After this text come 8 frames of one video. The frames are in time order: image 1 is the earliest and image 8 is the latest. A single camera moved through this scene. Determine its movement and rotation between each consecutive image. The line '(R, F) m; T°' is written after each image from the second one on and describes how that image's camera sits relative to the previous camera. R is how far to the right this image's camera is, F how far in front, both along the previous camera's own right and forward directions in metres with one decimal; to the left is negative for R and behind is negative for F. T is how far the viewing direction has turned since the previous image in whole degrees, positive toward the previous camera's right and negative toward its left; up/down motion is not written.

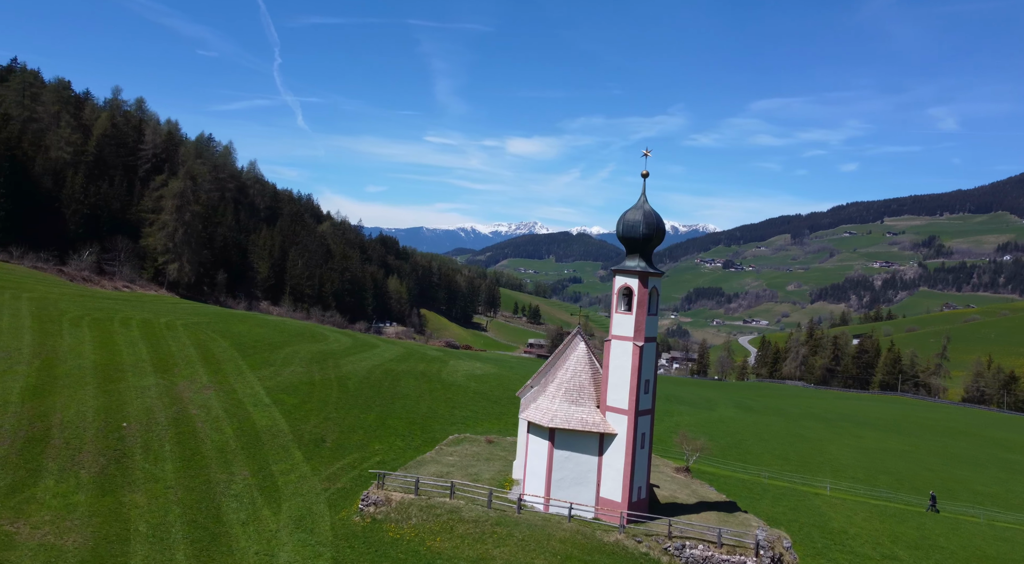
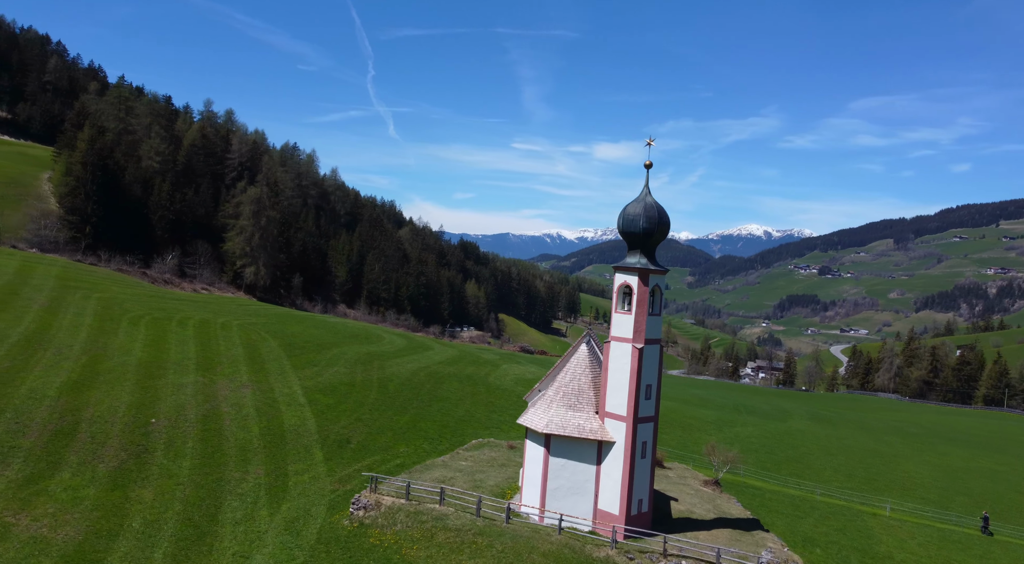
(+3.5, +1.5) m; -7°
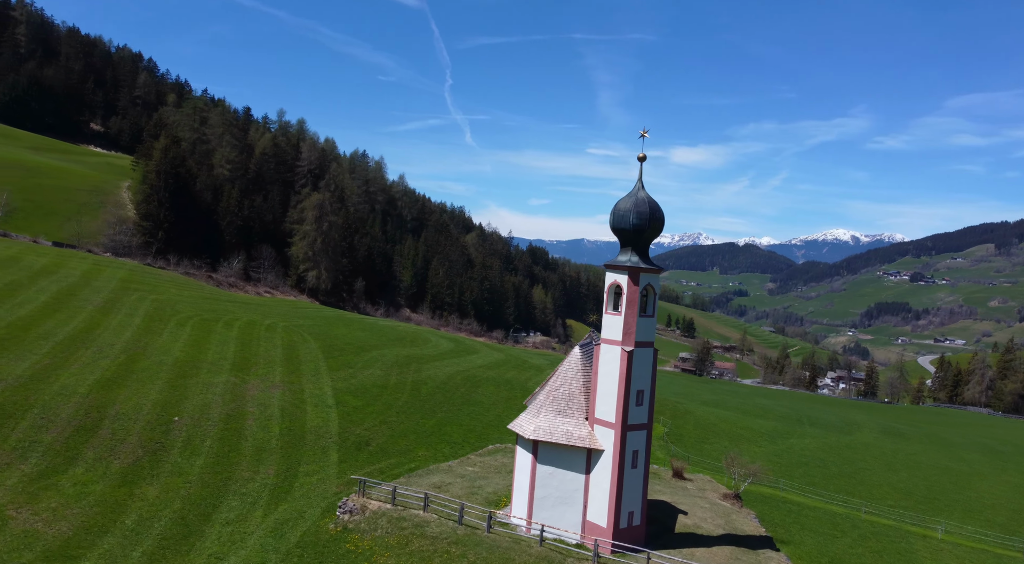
(+3.2, +1.2) m; -6°
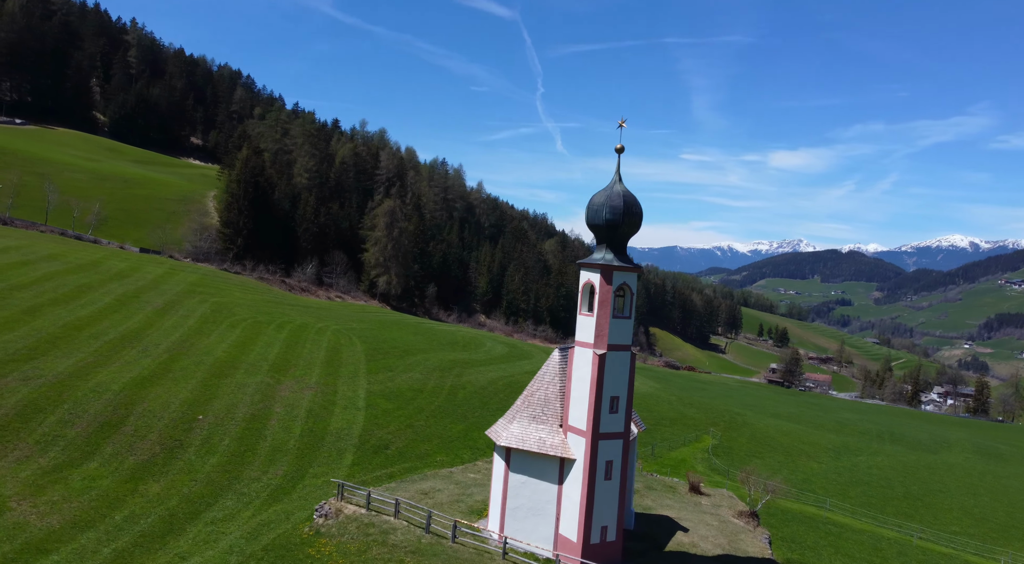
(+4.1, +1.4) m; -7°
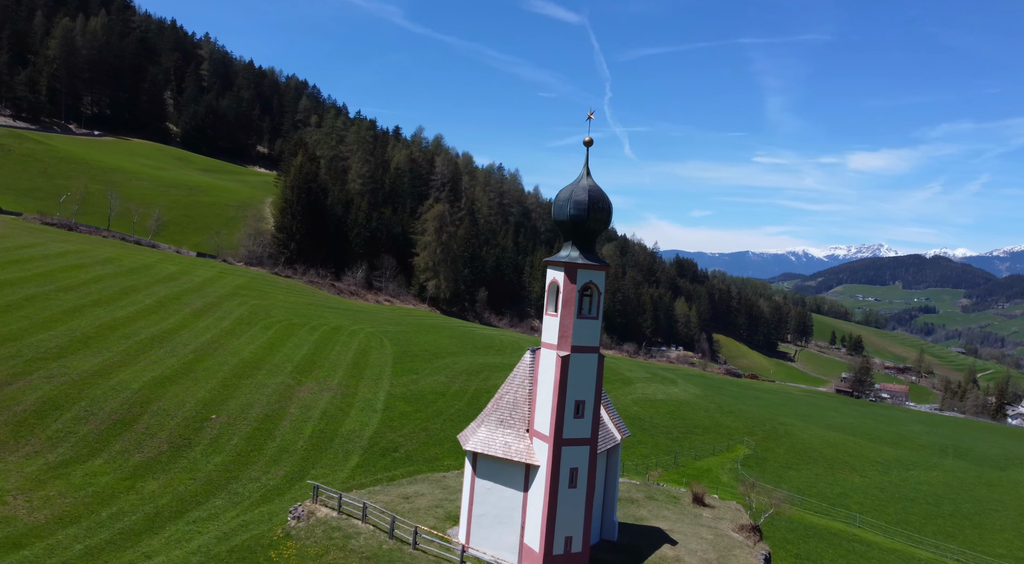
(+3.3, +1.1) m; -5°
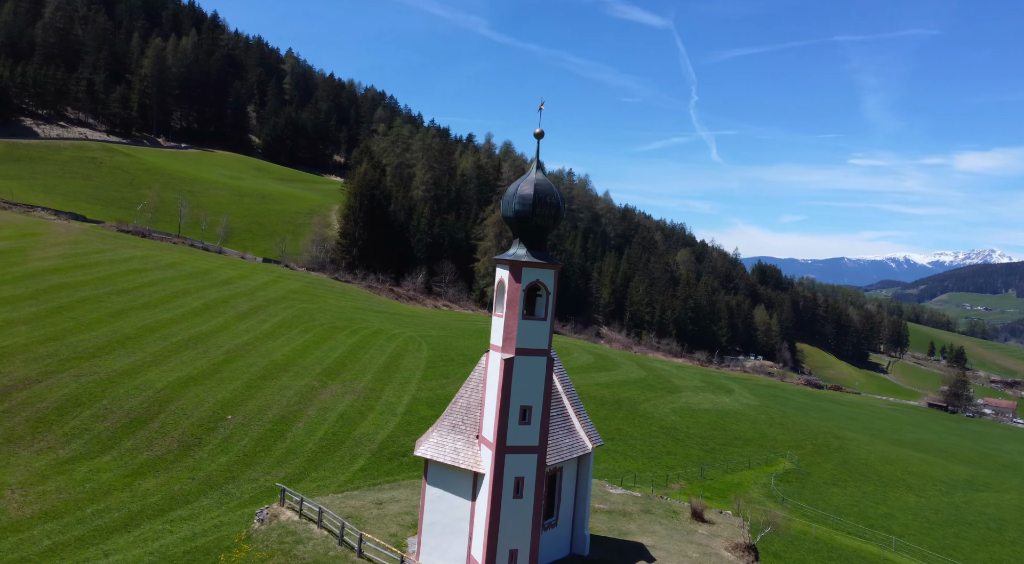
(+4.1, +1.4) m; -7°
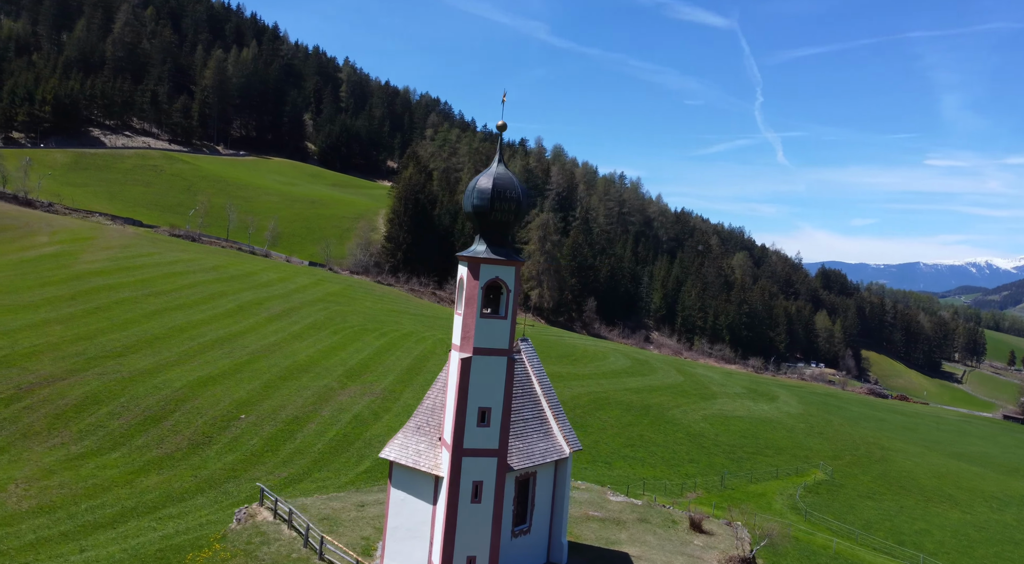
(+2.8, +1.0) m; -5°
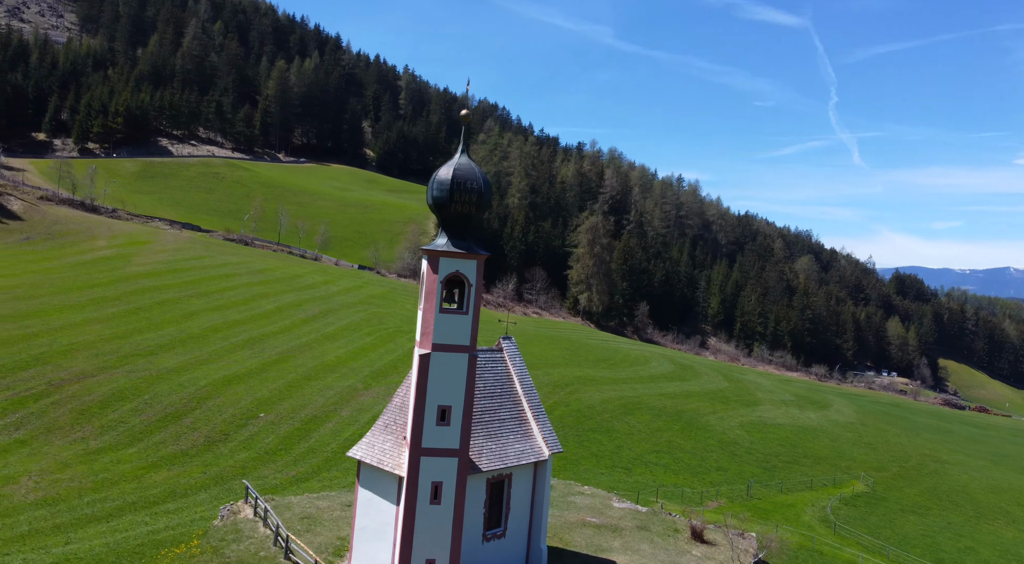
(+2.8, +1.0) m; -5°
